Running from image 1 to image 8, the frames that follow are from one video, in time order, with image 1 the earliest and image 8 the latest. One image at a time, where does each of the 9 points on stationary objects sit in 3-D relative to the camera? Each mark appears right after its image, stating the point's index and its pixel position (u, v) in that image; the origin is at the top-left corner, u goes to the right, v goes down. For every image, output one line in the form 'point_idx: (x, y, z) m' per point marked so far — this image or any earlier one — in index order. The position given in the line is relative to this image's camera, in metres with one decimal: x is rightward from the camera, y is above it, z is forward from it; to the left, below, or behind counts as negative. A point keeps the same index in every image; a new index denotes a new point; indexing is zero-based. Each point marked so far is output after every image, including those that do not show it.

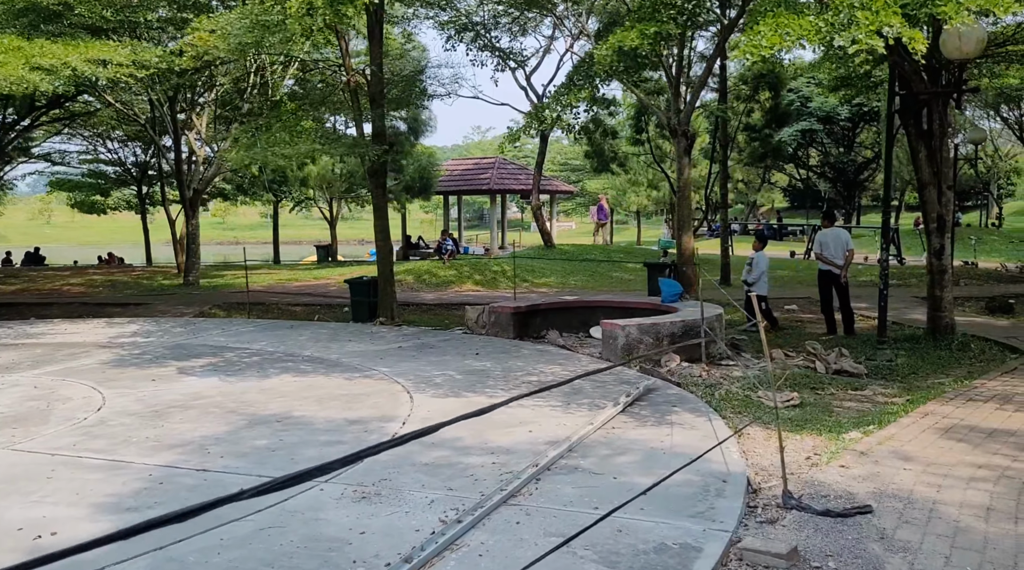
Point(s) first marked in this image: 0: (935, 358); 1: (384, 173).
0: (+4.5, -0.8, +9.6) m
1: (-1.9, +1.6, +13.0) m
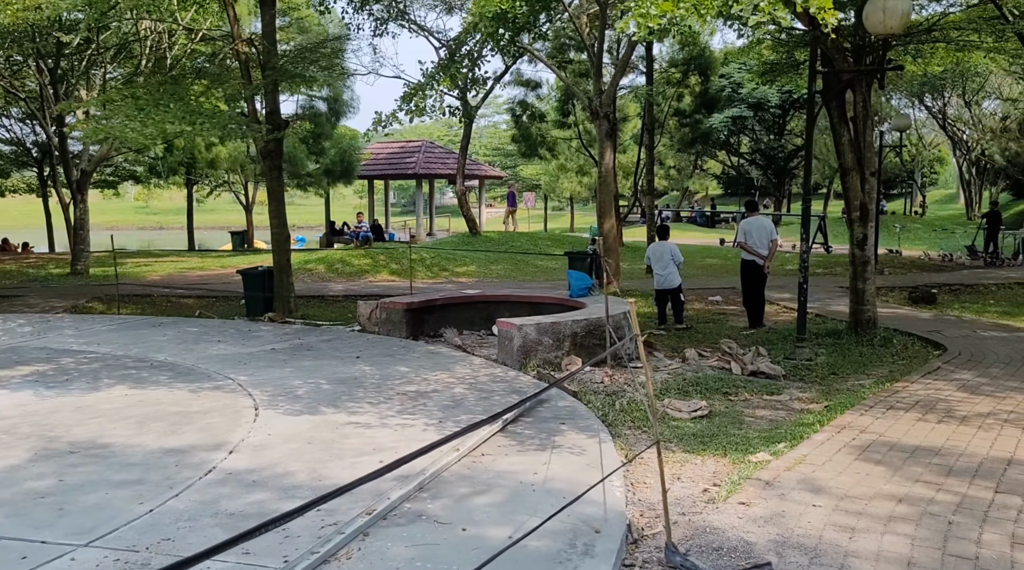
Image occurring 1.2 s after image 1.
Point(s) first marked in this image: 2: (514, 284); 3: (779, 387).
0: (+3.5, -0.8, +9.1) m
1: (-3.1, +1.7, +12.0) m
2: (0.0, 0.0, +17.1) m
3: (+2.2, -0.9, +7.4) m
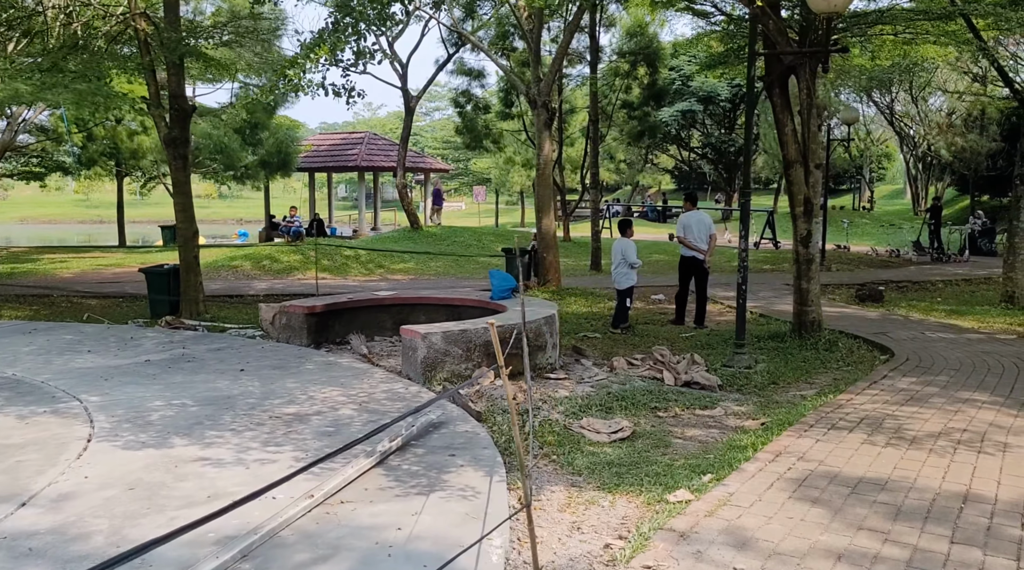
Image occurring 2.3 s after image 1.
0: (+2.7, -0.8, +8.5) m
1: (-4.0, +1.7, +11.1) m
2: (-1.1, 0.0, +16.3) m
3: (+1.5, -0.9, +6.7) m
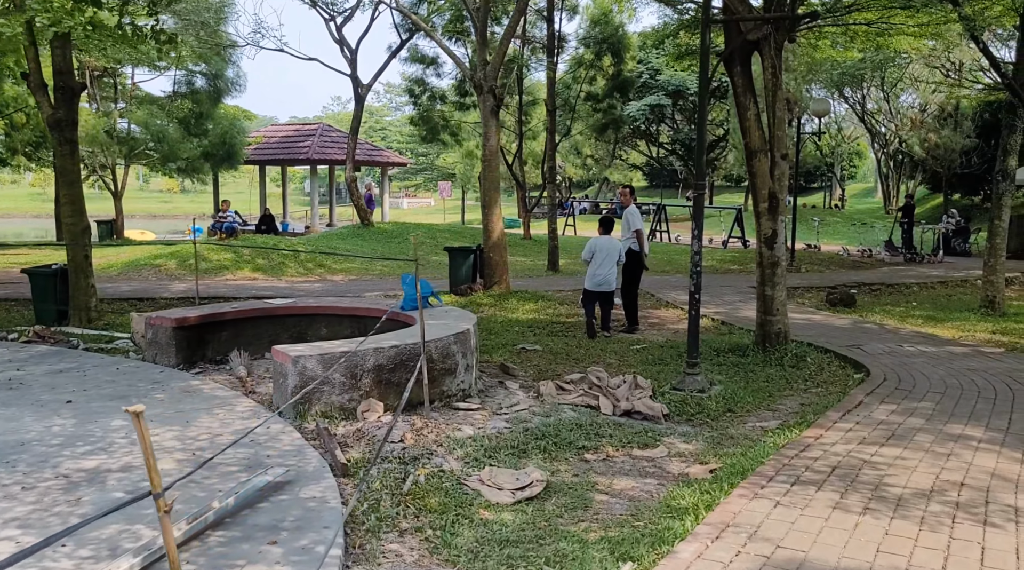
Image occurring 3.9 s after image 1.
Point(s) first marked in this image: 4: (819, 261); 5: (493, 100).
0: (+2.0, -0.8, +7.4) m
1: (-4.8, +1.7, +9.7) m
2: (-2.0, 0.0, +15.1) m
3: (+0.9, -1.0, +5.6) m
4: (+6.6, +0.5, +19.3) m
5: (-0.3, +2.7, +13.3) m
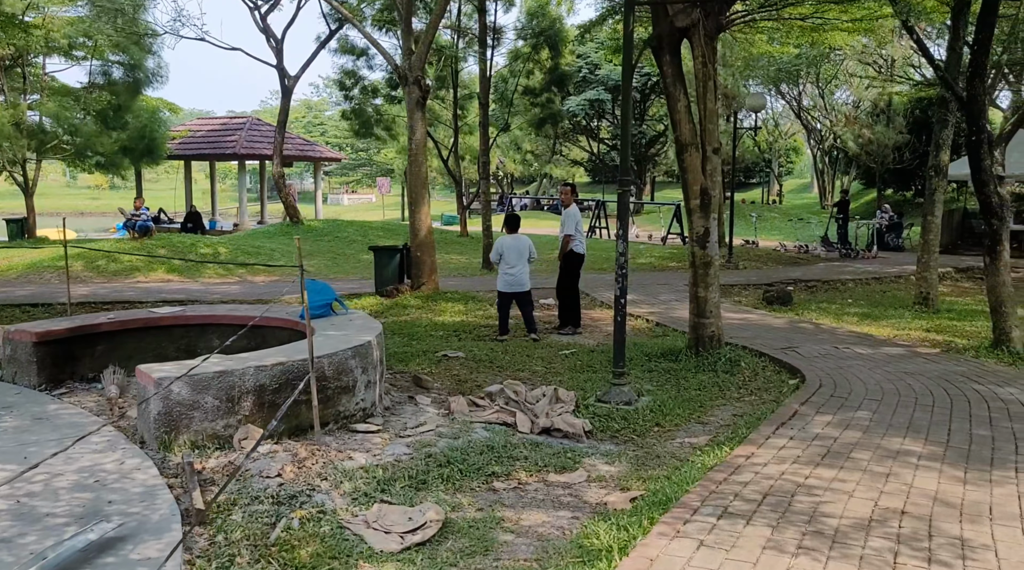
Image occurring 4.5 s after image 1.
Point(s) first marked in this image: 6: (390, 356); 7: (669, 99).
0: (+1.4, -0.8, +6.9) m
1: (-5.6, +1.7, +8.9) m
2: (-3.1, 0.0, +14.4) m
3: (+0.4, -1.0, +5.1) m
4: (+5.2, +0.6, +19.1) m
5: (-1.3, +2.7, +12.7) m
6: (-1.1, -0.7, +8.3) m
7: (+1.4, +1.6, +7.9) m
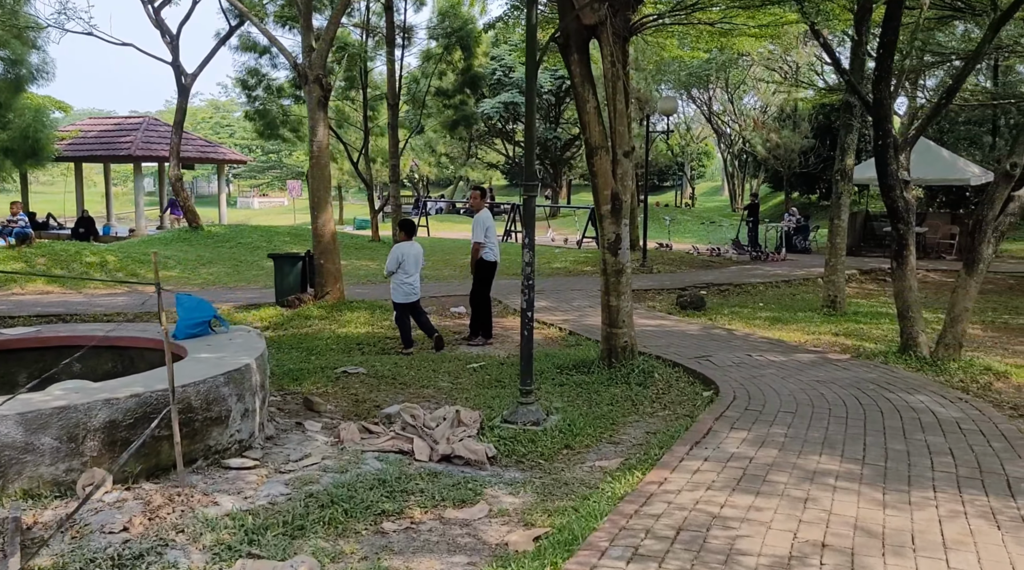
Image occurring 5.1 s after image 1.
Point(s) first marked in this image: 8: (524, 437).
0: (+0.7, -0.9, +6.6) m
1: (-6.4, +1.5, +7.9) m
2: (-4.5, -0.2, +13.6) m
3: (-0.2, -1.1, +4.6) m
4: (+3.3, +0.5, +19.0) m
5: (-2.6, +2.6, +12.1) m
6: (-2.0, -0.8, +7.8) m
7: (+0.6, +1.6, +7.6) m
8: (+0.1, -0.9, +5.6) m
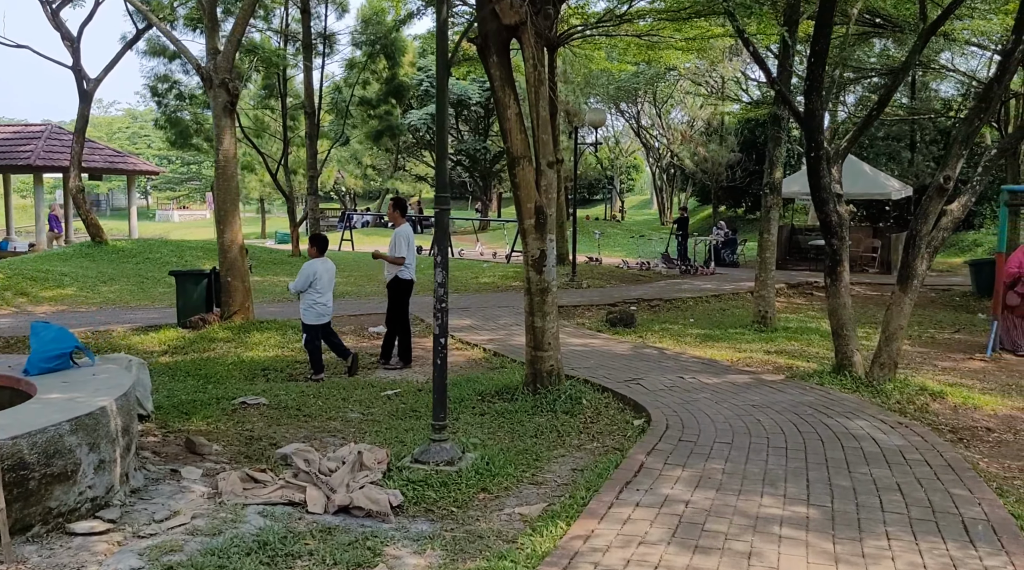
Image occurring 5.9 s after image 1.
0: (+0.1, -1.1, +6.0) m
1: (-7.1, +1.3, +6.8) m
2: (-5.6, -0.4, +12.6) m
3: (-0.6, -1.2, +4.0) m
4: (+1.8, +0.2, +18.6) m
5: (-3.6, +2.4, +11.3) m
6: (-2.6, -0.9, +7.0) m
7: (-0.1, +1.4, +7.0) m
8: (-0.4, -1.1, +5.0) m
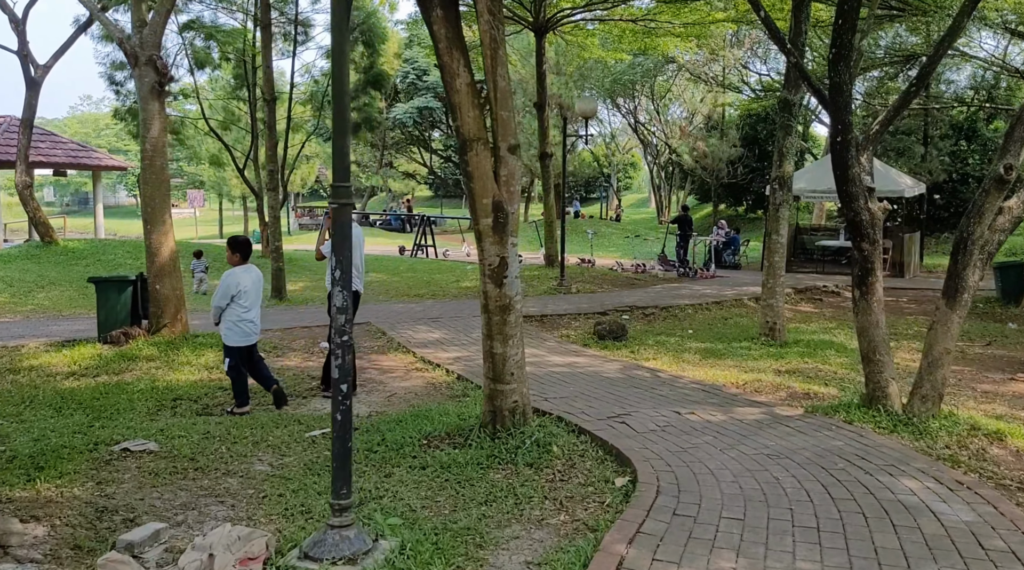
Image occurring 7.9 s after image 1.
0: (-0.2, -1.2, +4.5) m
1: (-7.4, +1.2, +5.3) m
2: (-5.9, -0.5, +11.1) m
3: (-0.9, -1.3, +2.5) m
4: (+1.5, +0.1, +17.1) m
5: (-3.9, +2.3, +9.8) m
6: (-2.9, -1.0, +5.5) m
7: (-0.4, +1.3, +5.5) m
8: (-0.7, -1.2, +3.5) m
